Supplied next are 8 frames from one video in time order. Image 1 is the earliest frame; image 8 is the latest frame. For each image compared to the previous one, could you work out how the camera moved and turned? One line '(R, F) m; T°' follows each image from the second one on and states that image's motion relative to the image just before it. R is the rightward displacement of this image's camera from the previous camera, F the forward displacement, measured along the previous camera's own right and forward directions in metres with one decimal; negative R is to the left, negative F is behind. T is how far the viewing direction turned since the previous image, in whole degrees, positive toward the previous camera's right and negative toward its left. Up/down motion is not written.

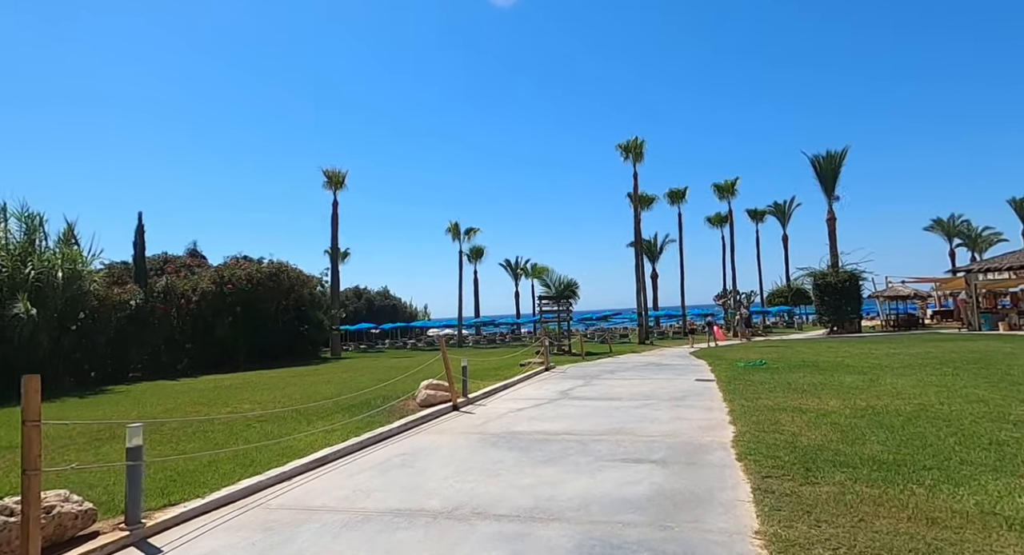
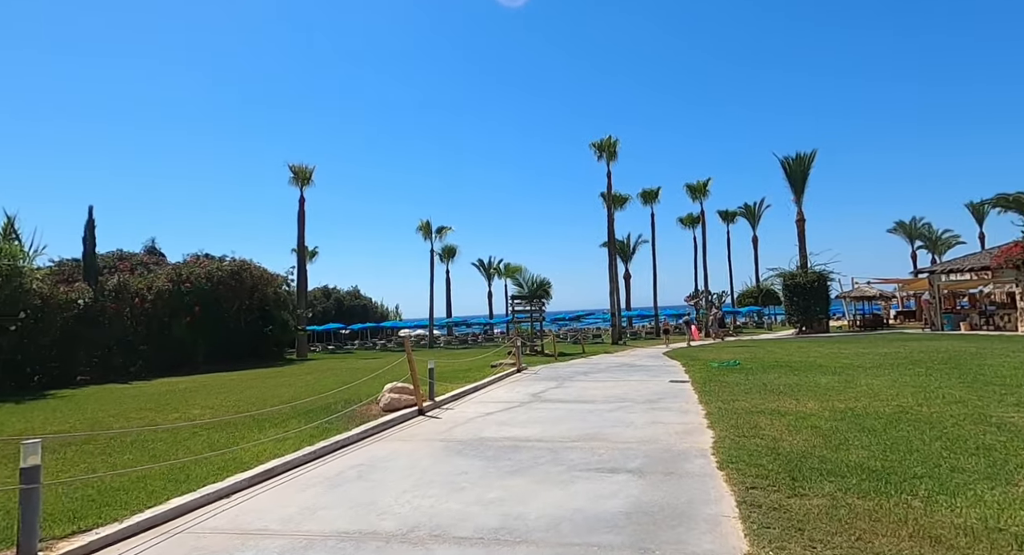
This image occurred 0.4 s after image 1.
(+0.1, +0.5) m; +2°
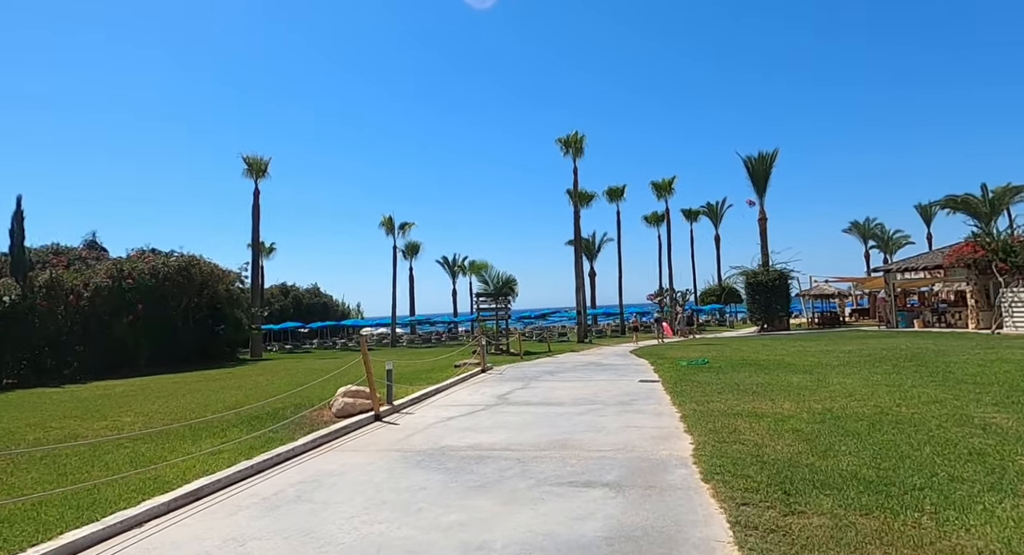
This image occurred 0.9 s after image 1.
(0.0, +0.7) m; +3°
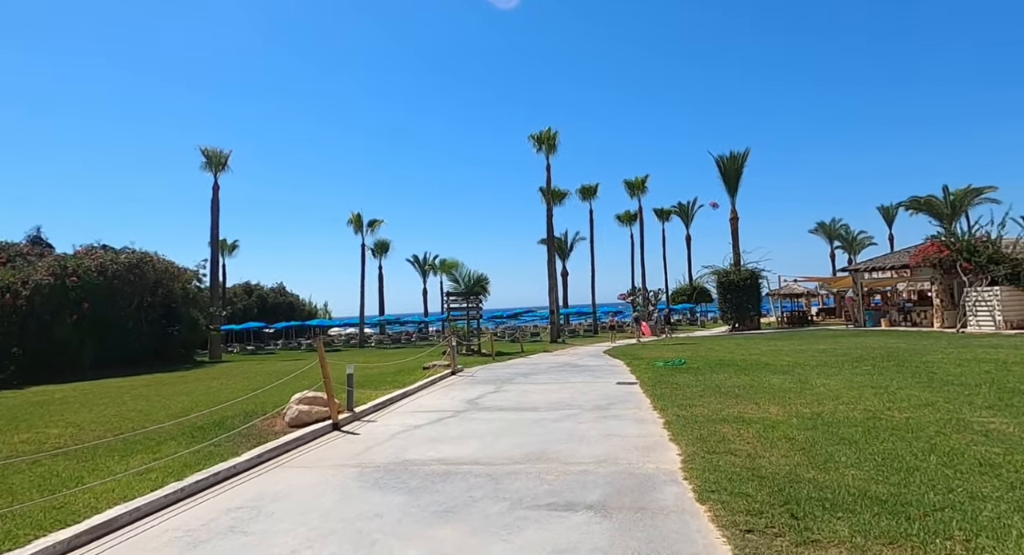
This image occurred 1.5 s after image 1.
(0.0, +0.8) m; +3°
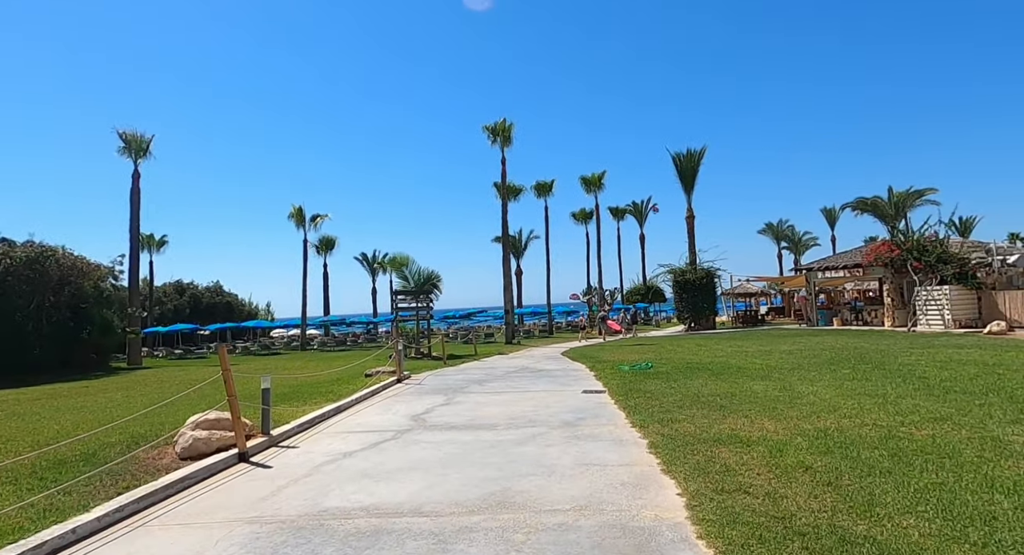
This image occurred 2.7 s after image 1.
(0.0, +1.7) m; +4°
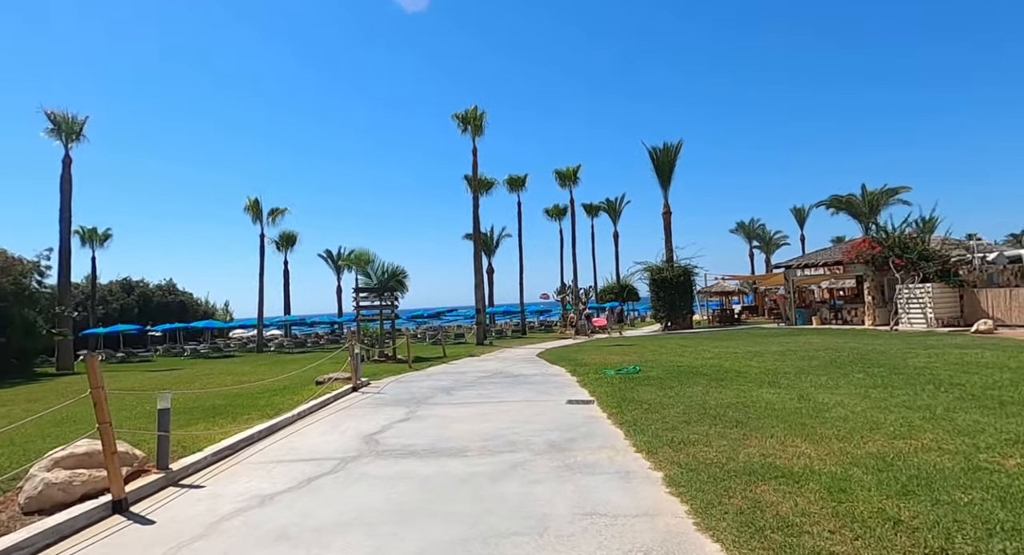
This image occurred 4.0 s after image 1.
(0.0, +1.9) m; +3°
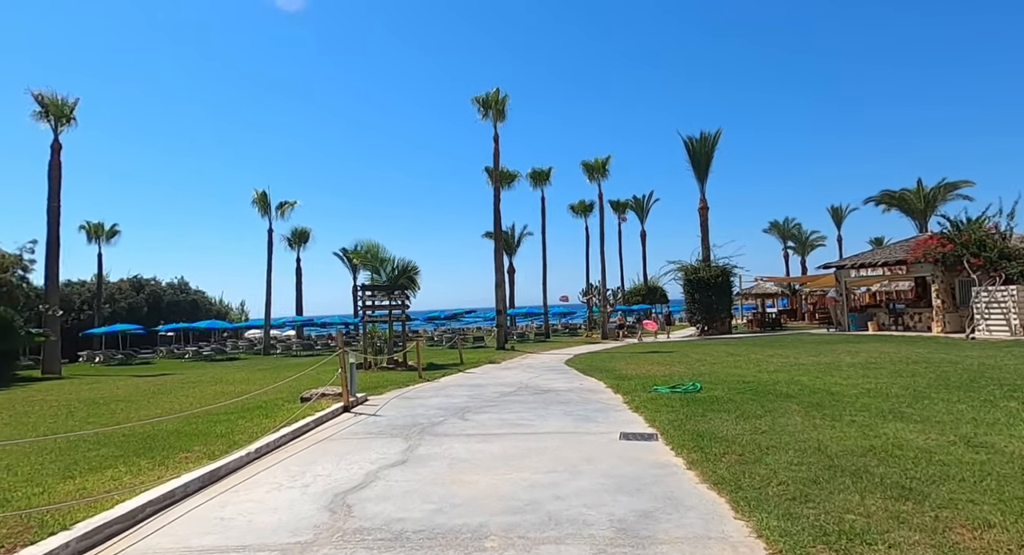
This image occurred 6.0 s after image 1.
(-0.2, +3.0) m; -2°
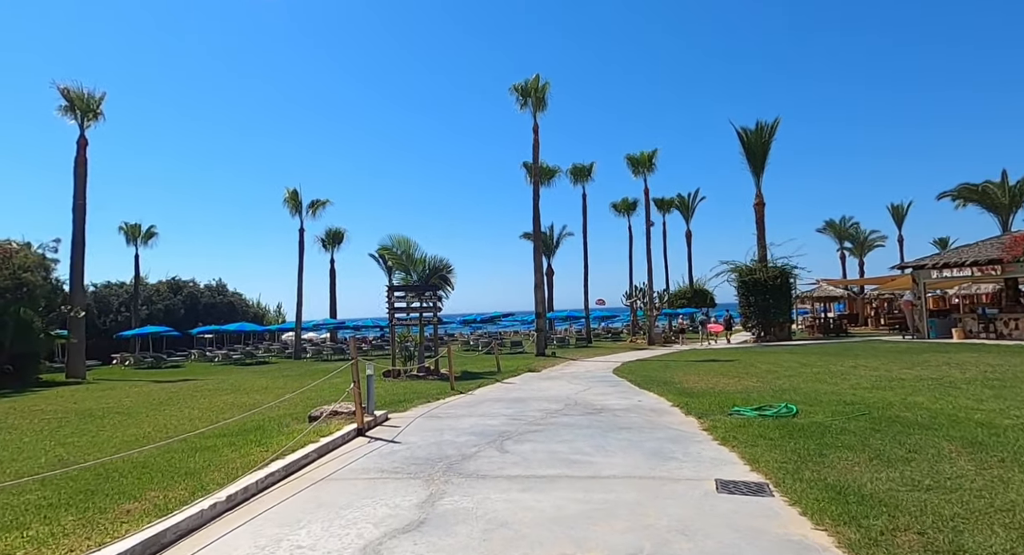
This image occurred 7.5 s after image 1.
(-0.2, +2.2) m; -4°
